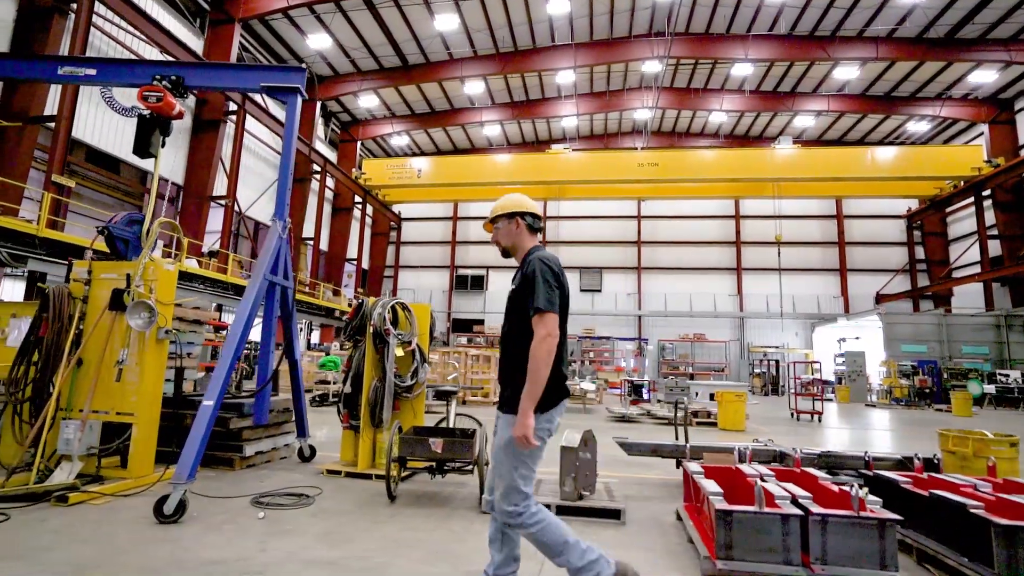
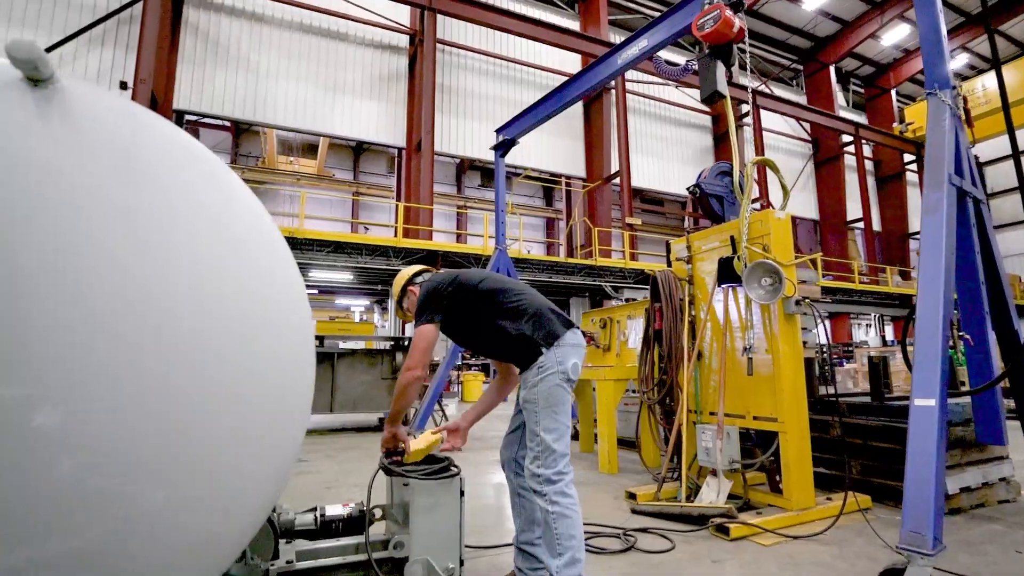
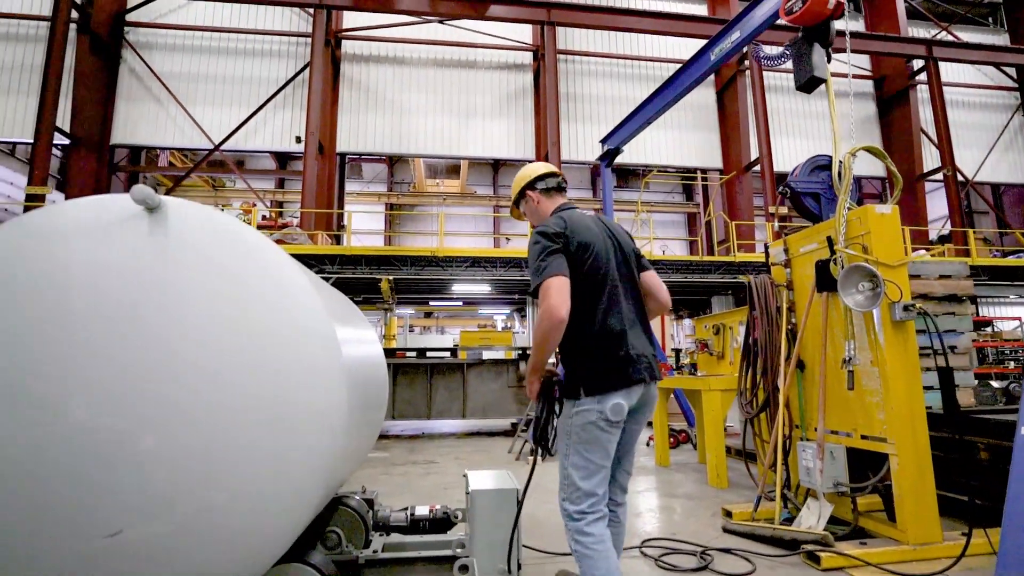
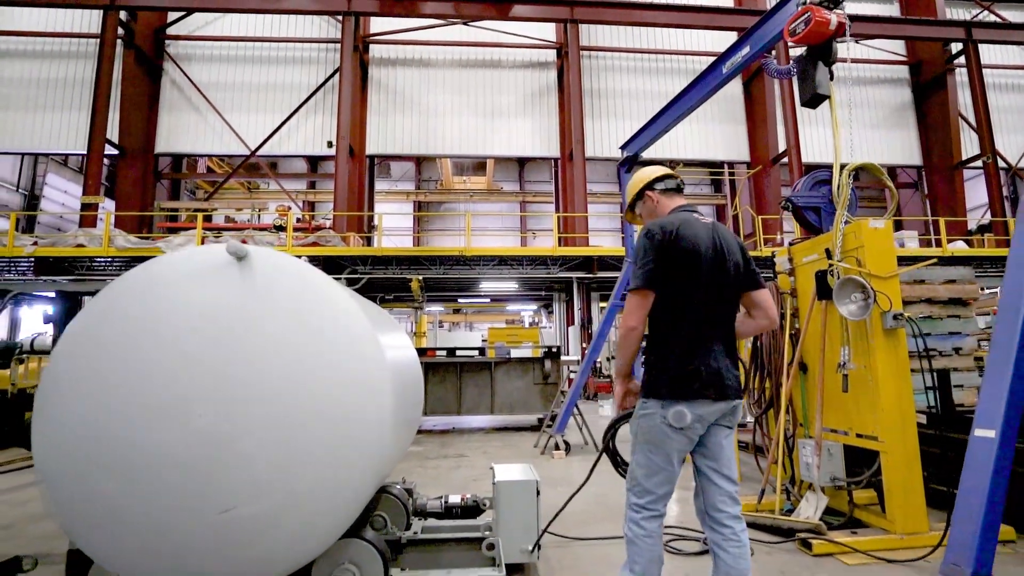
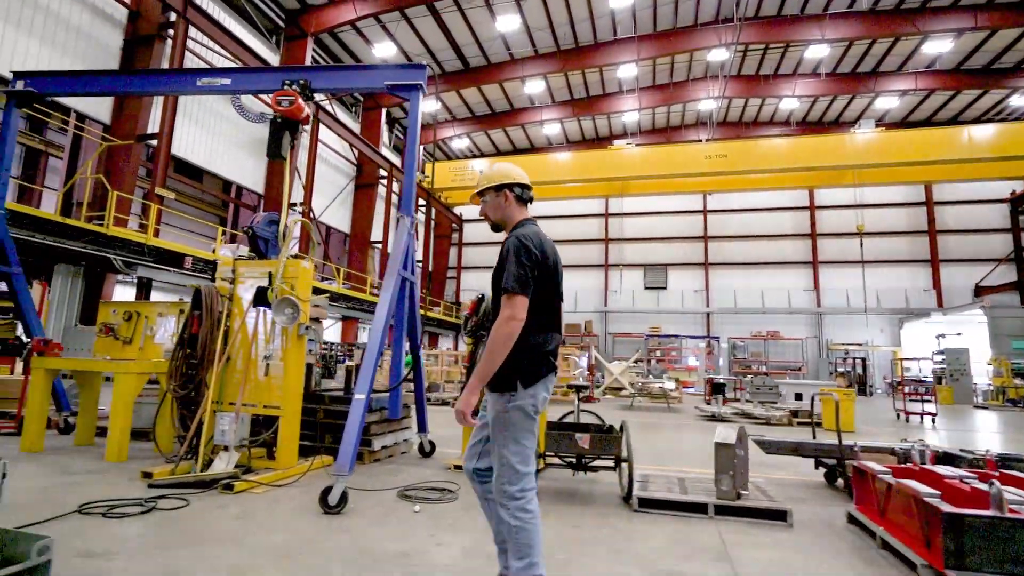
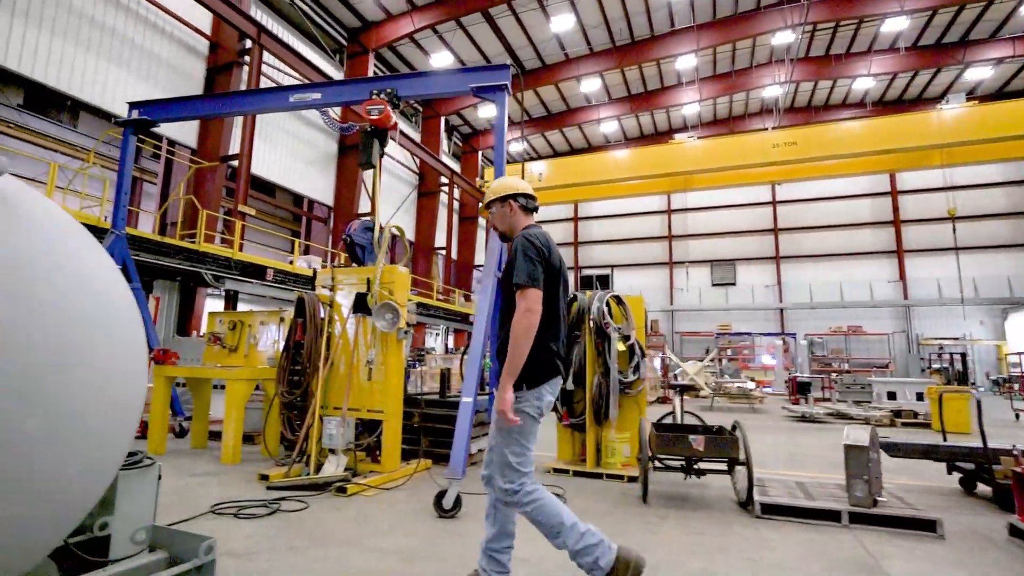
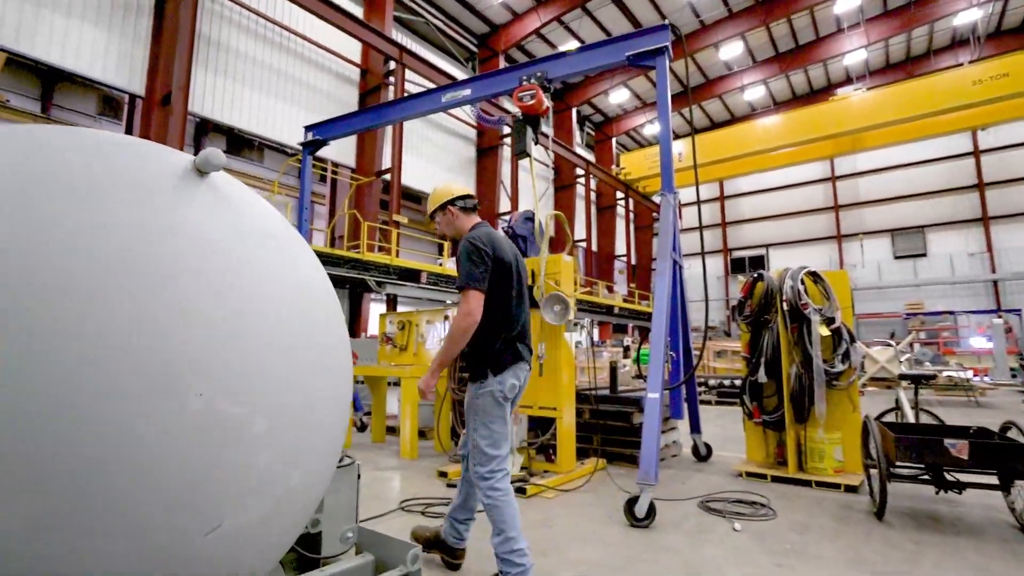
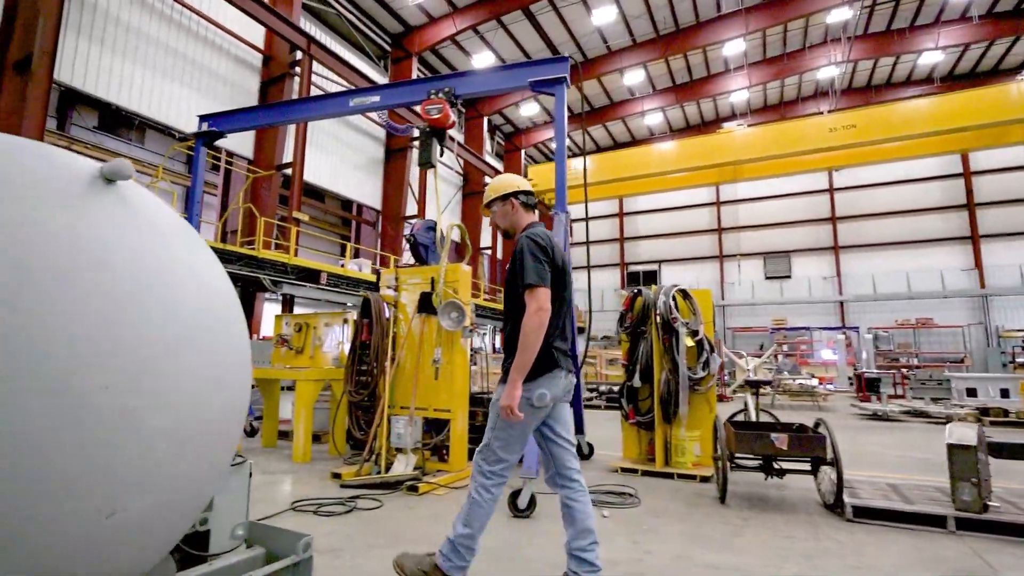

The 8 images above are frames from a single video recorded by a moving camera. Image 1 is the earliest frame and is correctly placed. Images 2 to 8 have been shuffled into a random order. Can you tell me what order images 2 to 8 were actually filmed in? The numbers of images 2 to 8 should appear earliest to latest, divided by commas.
5, 6, 8, 7, 2, 3, 4
